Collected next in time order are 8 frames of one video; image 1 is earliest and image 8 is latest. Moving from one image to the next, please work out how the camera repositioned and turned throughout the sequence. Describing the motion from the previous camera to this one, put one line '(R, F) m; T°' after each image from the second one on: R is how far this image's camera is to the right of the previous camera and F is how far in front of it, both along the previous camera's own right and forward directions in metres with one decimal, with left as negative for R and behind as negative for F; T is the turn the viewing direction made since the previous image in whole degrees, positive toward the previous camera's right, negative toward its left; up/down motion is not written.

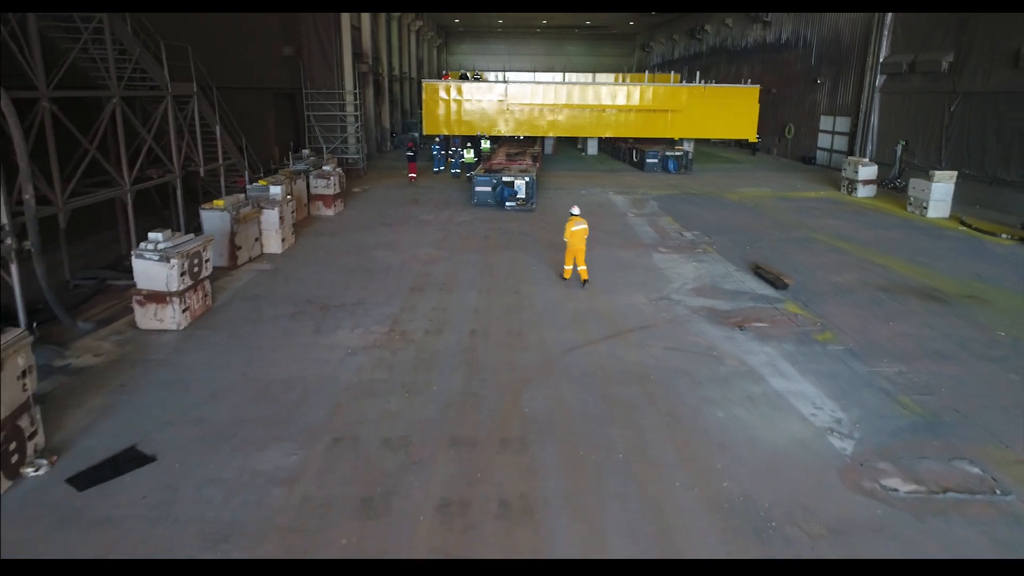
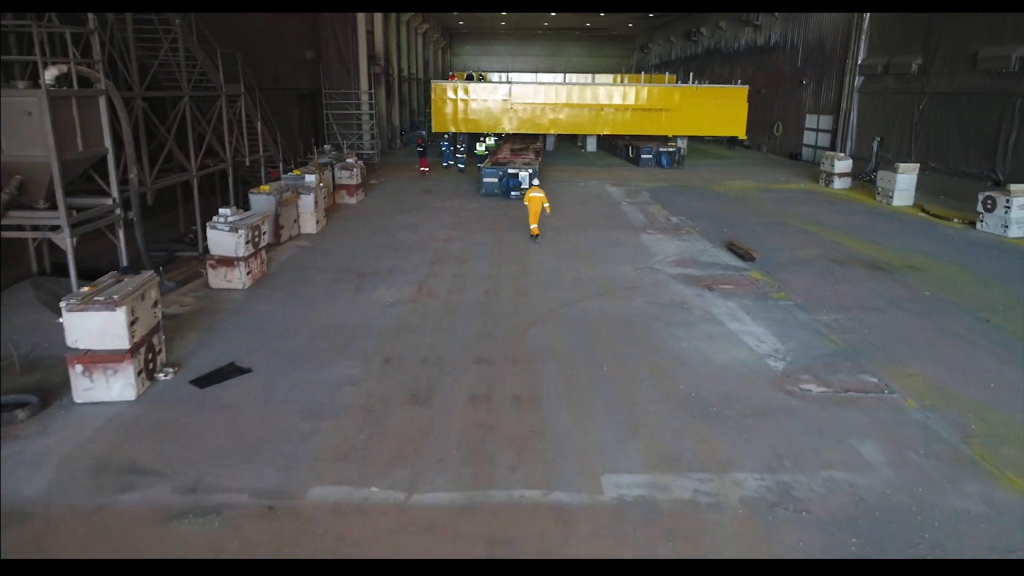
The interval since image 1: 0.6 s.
(-0.1, -1.8) m; 0°
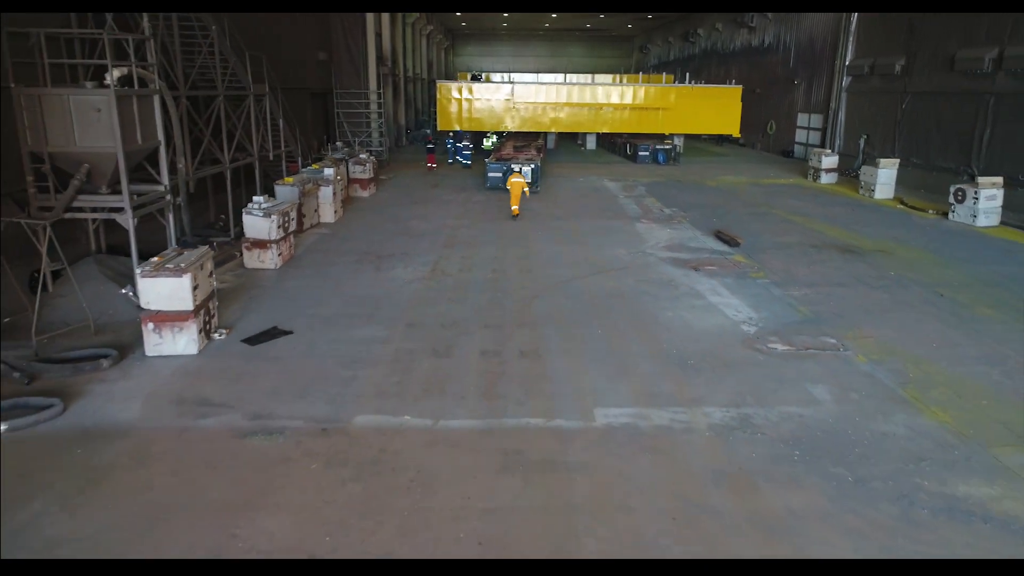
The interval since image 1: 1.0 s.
(-0.1, -1.1) m; 0°
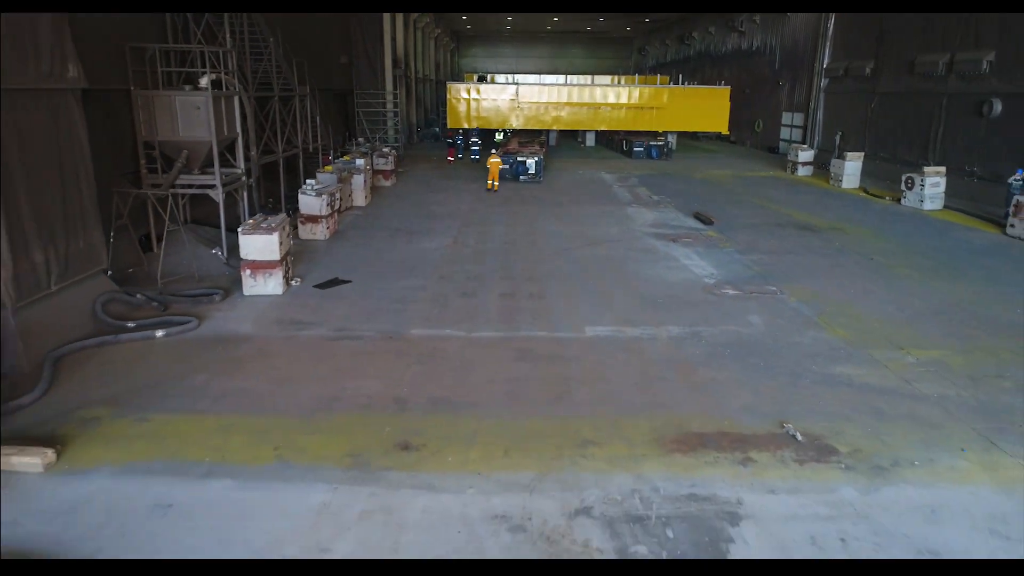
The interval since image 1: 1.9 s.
(-0.1, -2.4) m; 0°
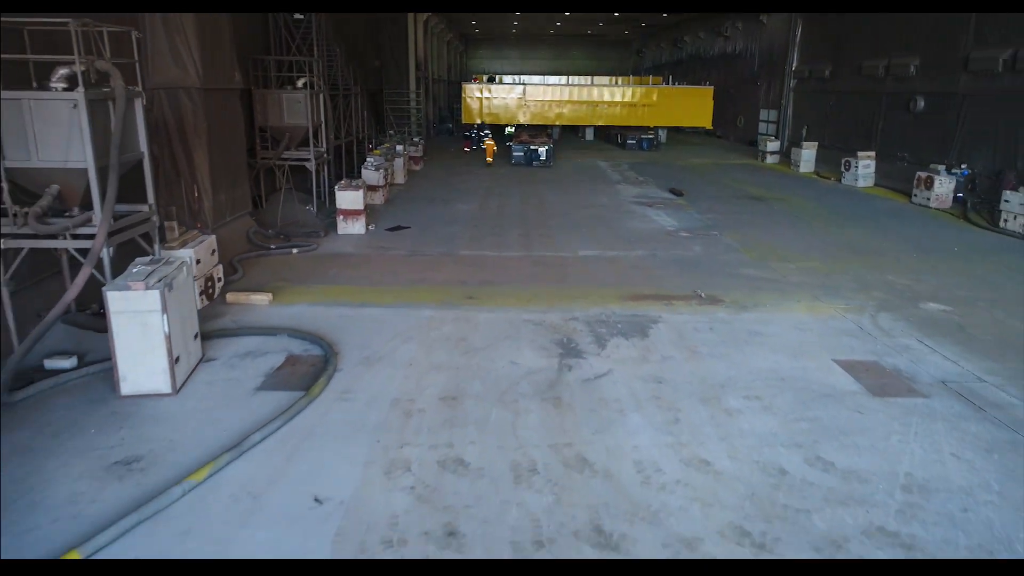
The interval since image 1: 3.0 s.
(-0.3, -4.1) m; 0°
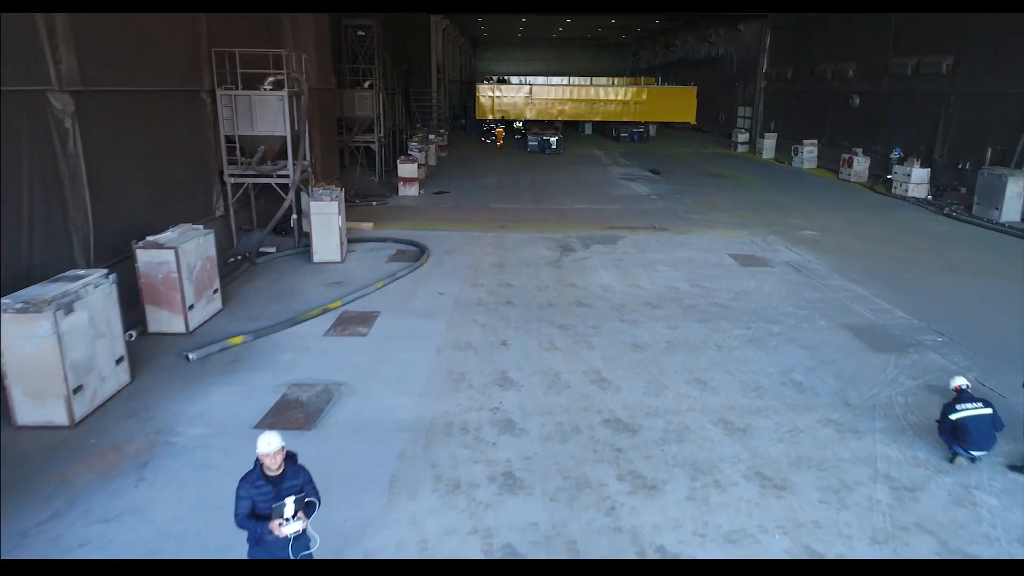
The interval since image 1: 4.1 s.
(-0.3, -5.1) m; 0°
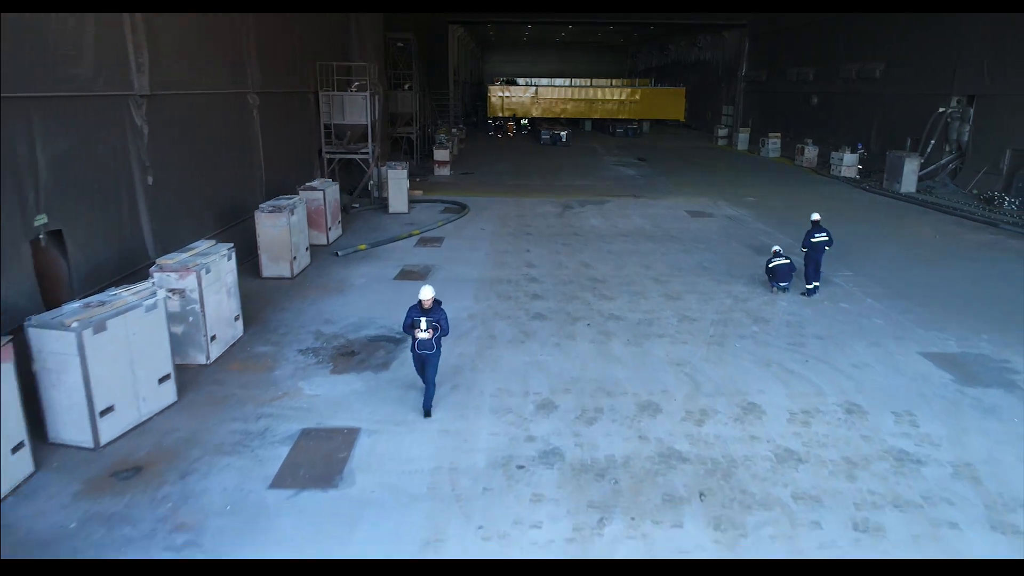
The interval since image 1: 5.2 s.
(-0.3, -4.9) m; 0°
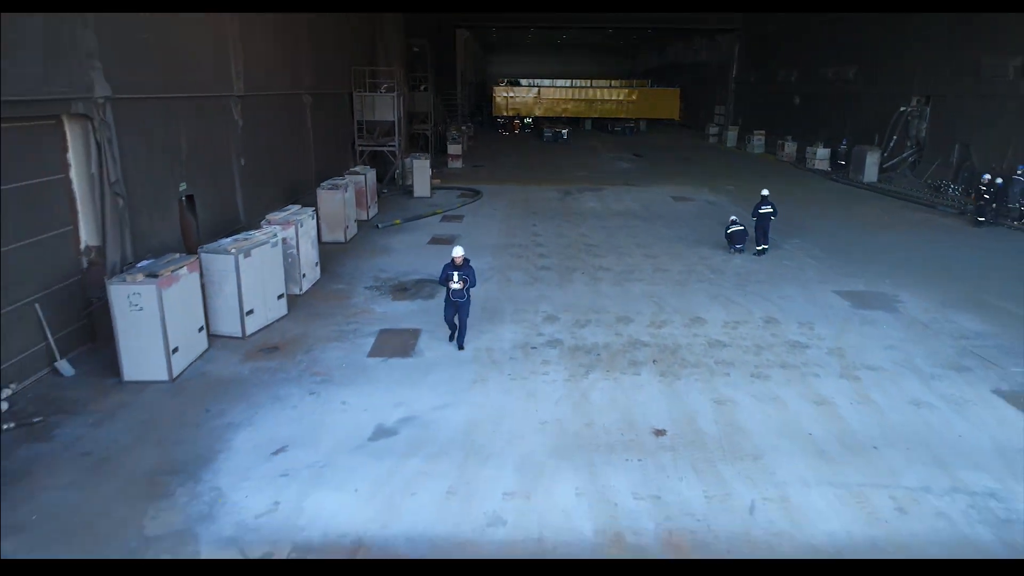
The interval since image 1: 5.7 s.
(-0.2, -2.6) m; 0°
